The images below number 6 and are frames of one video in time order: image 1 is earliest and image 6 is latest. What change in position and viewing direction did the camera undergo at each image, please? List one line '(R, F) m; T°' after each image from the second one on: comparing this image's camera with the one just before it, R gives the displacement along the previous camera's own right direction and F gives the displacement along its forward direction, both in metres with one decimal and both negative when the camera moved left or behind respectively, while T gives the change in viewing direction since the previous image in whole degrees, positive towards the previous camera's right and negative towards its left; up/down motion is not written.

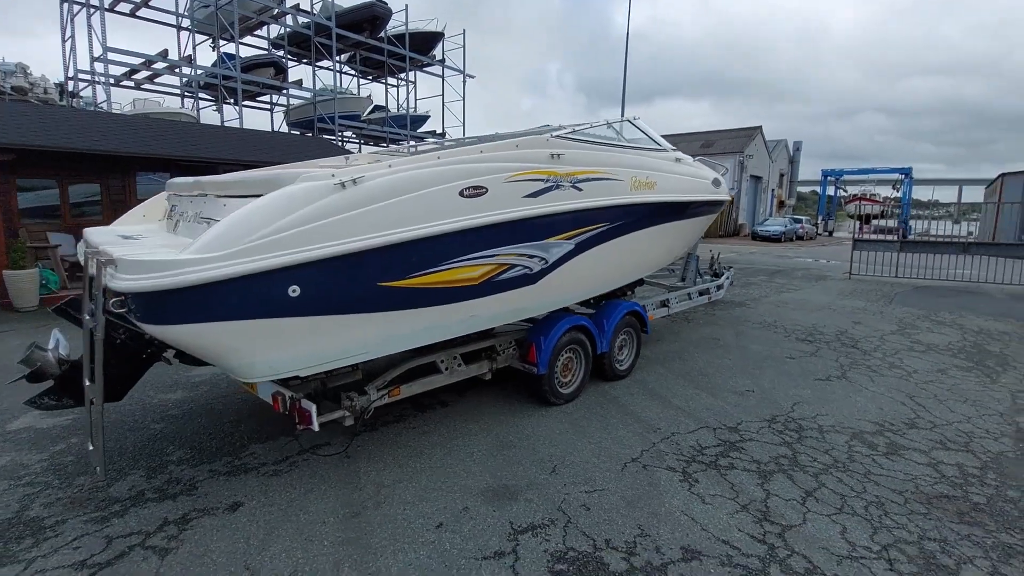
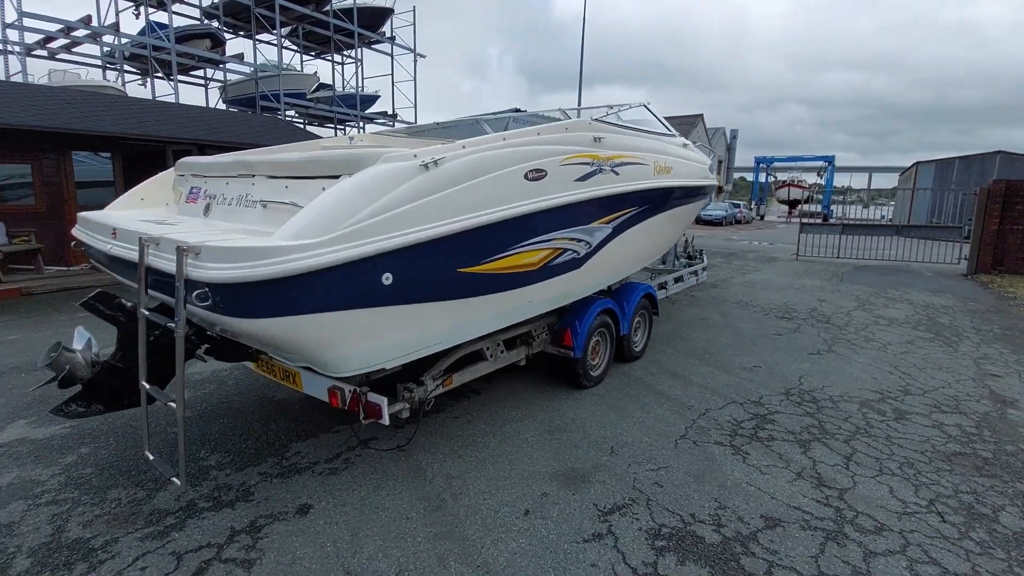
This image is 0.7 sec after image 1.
(-0.8, +0.1) m; +7°
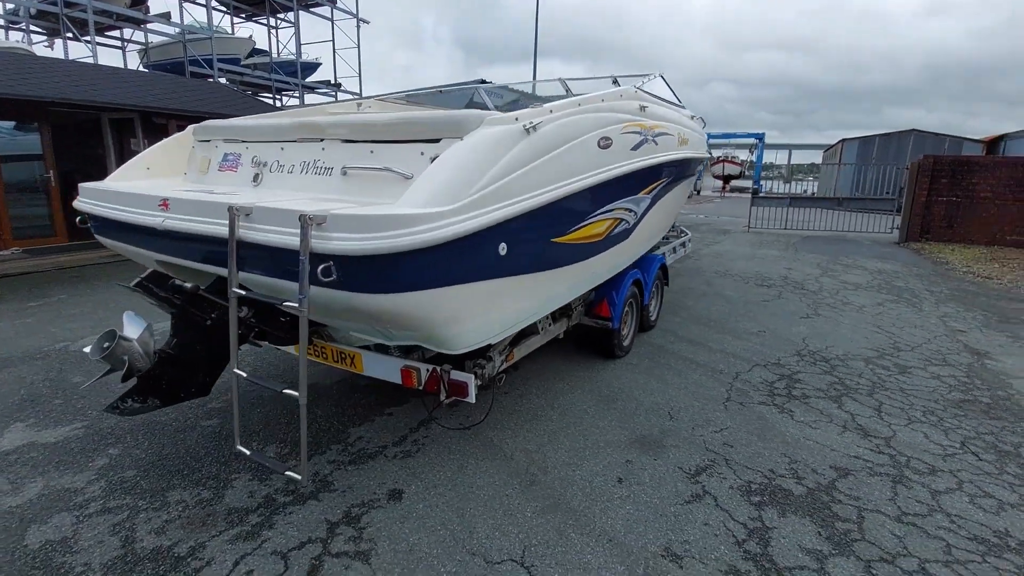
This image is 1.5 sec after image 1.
(-0.8, +0.1) m; +7°
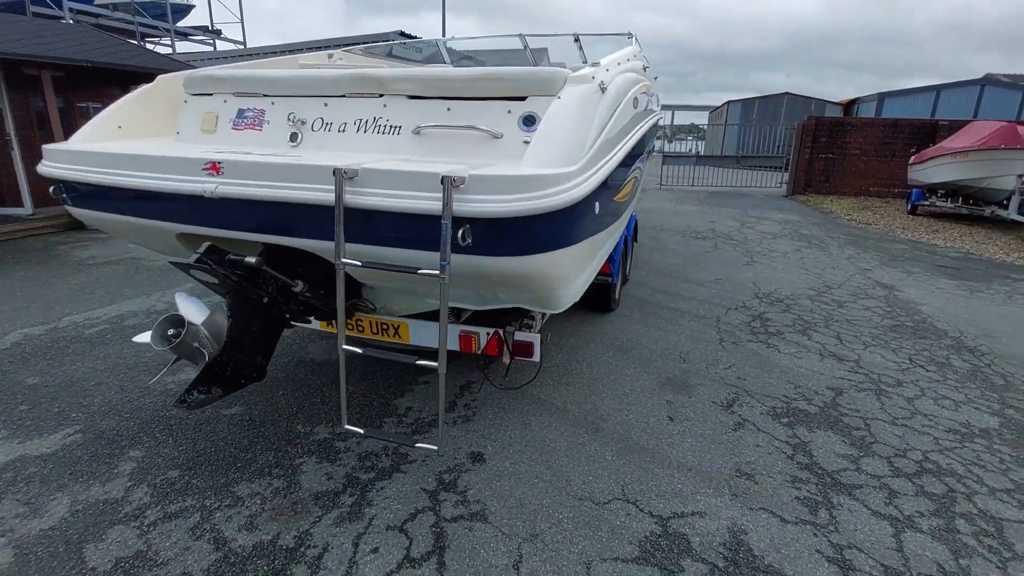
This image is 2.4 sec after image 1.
(-0.9, +0.1) m; +11°
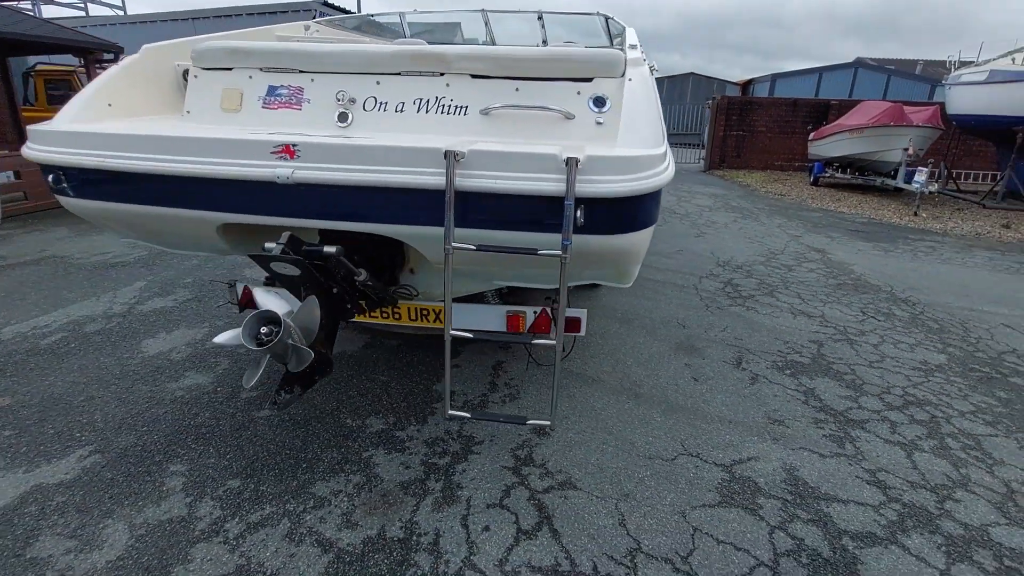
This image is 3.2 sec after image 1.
(-0.8, 0.0) m; +10°
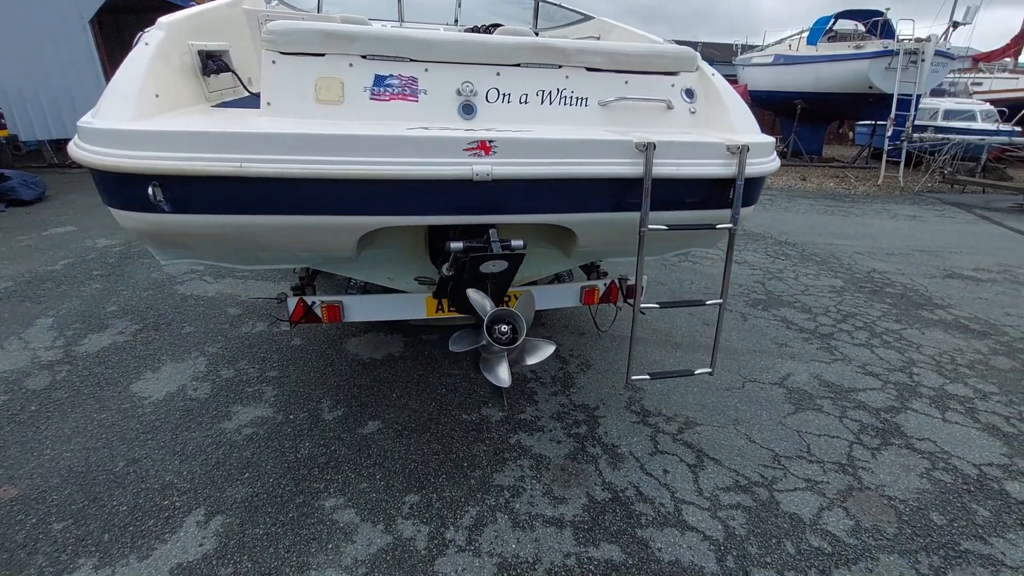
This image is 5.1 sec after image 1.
(-1.5, +0.1) m; +19°
